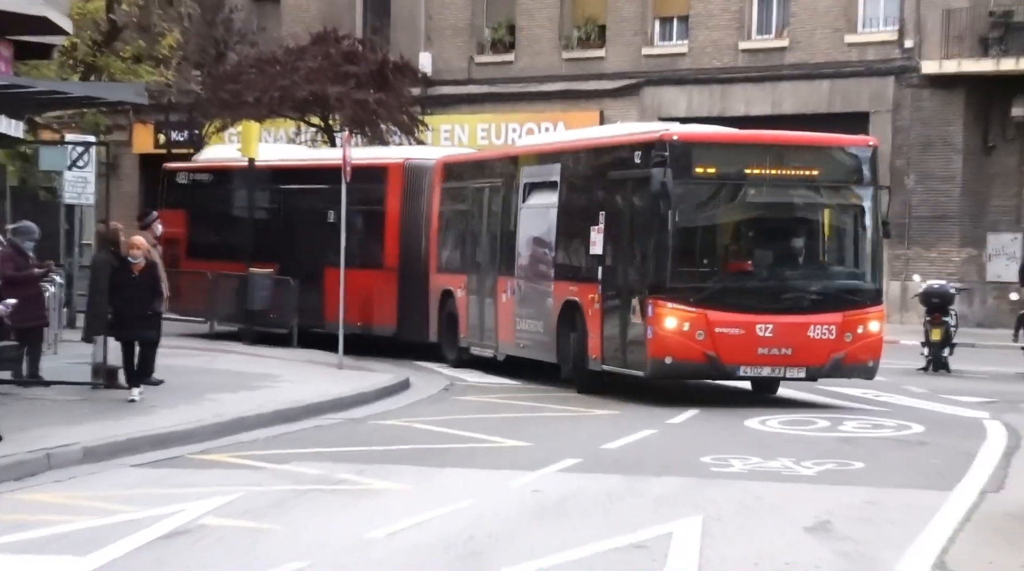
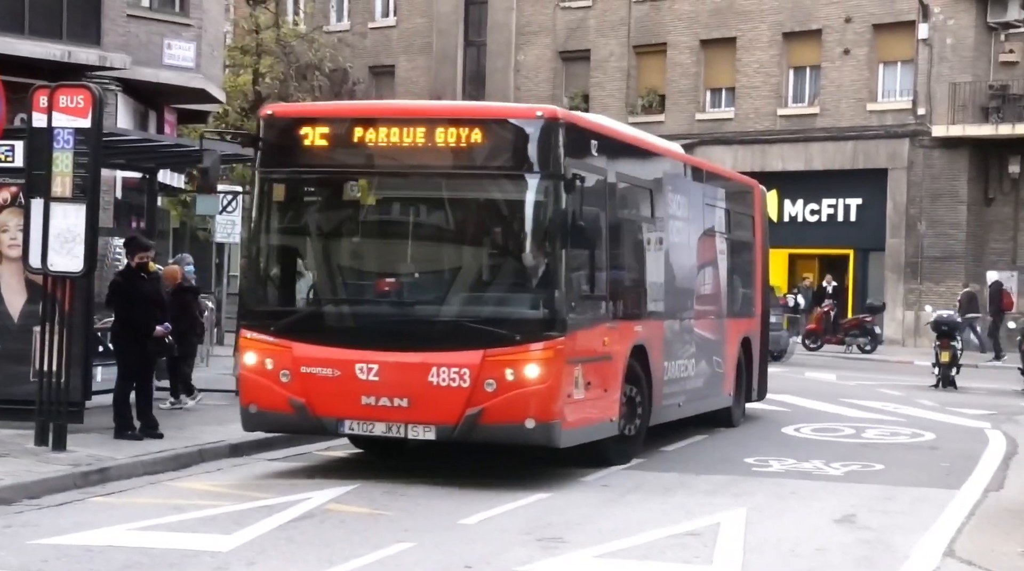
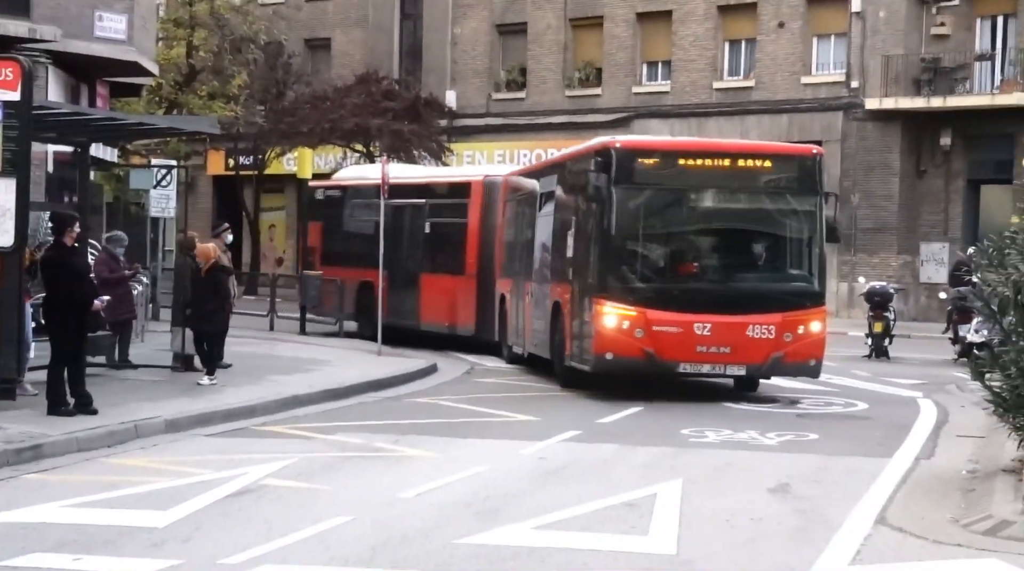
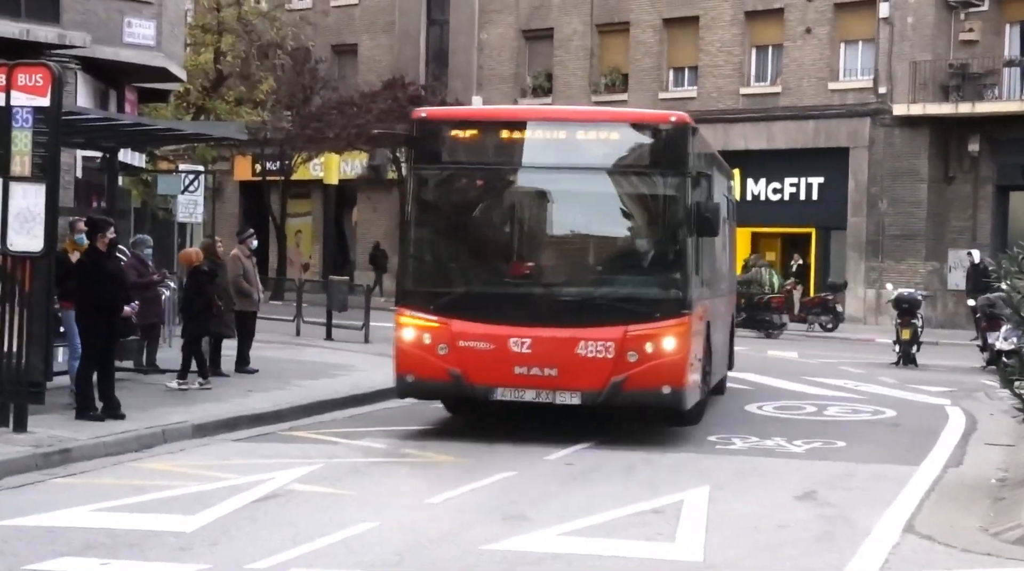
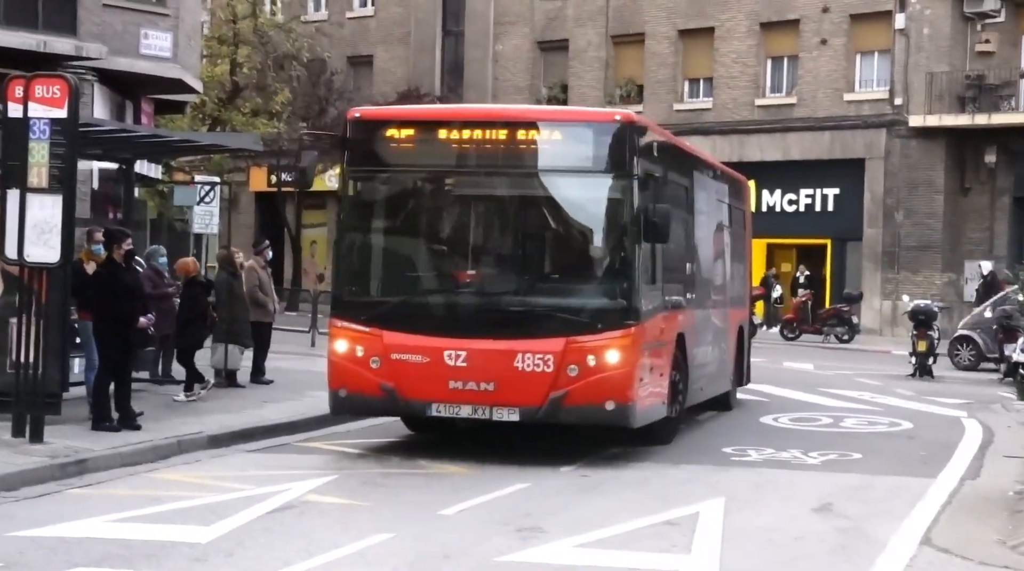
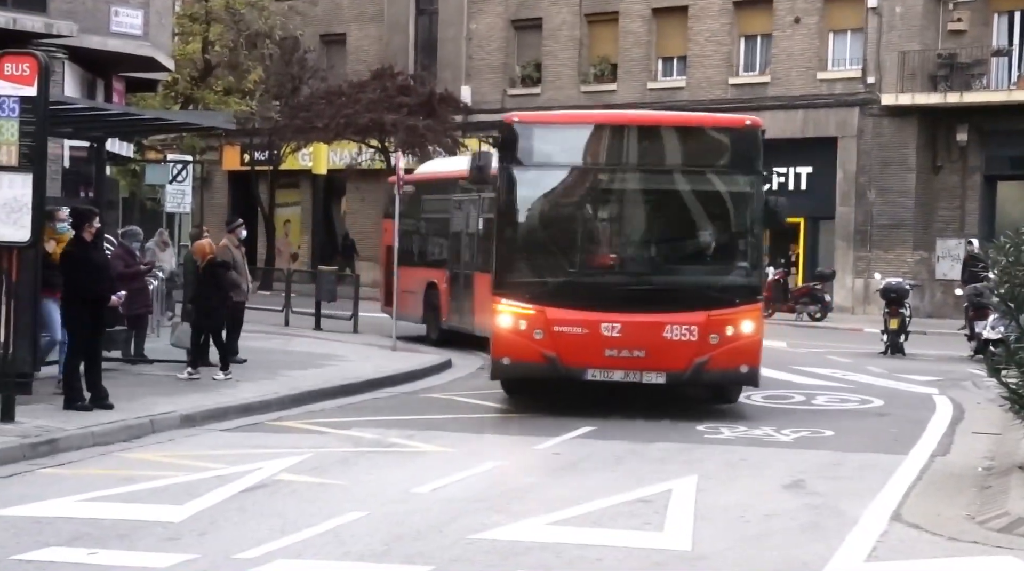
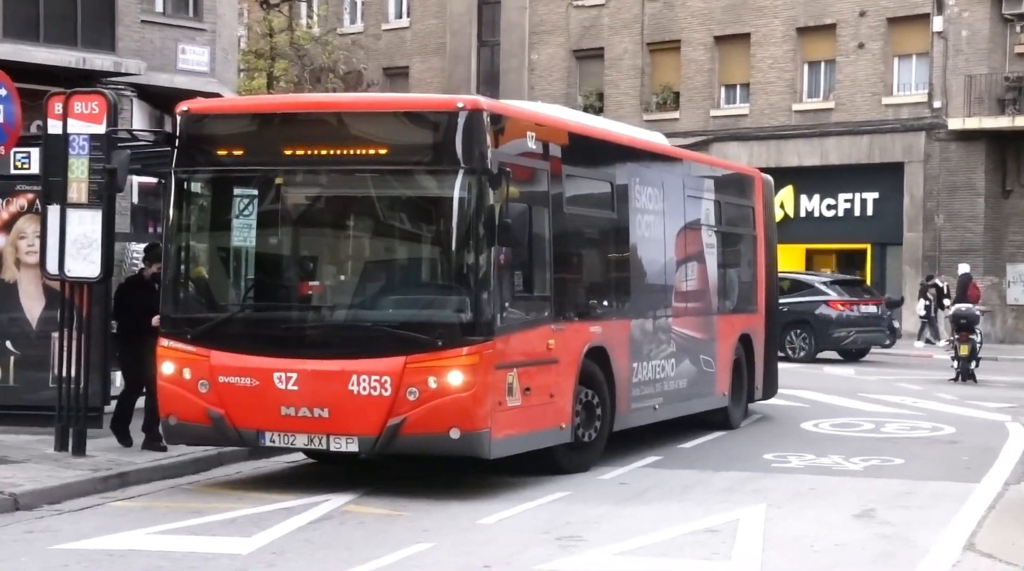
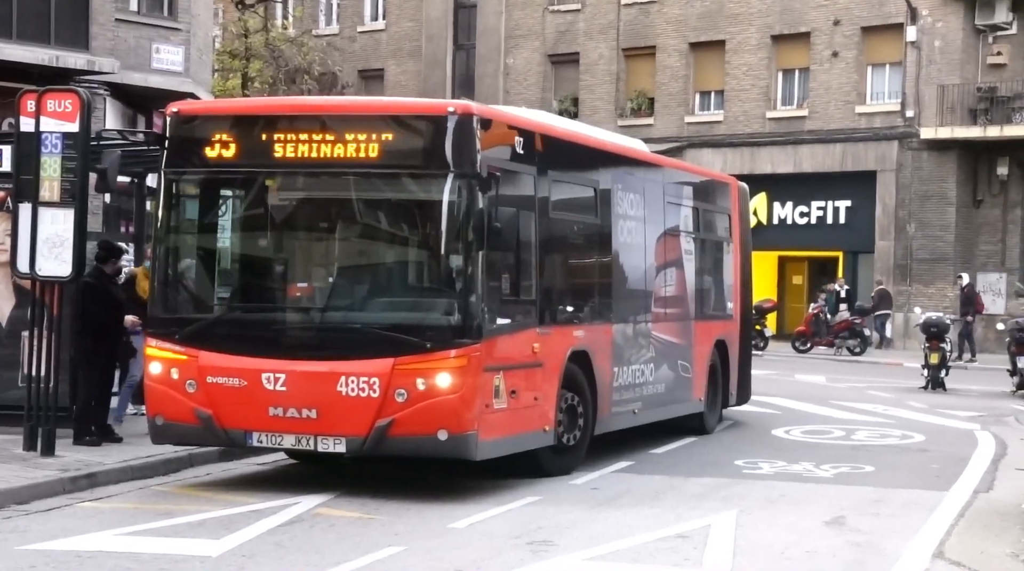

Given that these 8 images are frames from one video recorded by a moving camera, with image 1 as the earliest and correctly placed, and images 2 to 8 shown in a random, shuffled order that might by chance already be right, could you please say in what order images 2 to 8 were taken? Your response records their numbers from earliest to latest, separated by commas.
3, 6, 4, 5, 2, 8, 7
